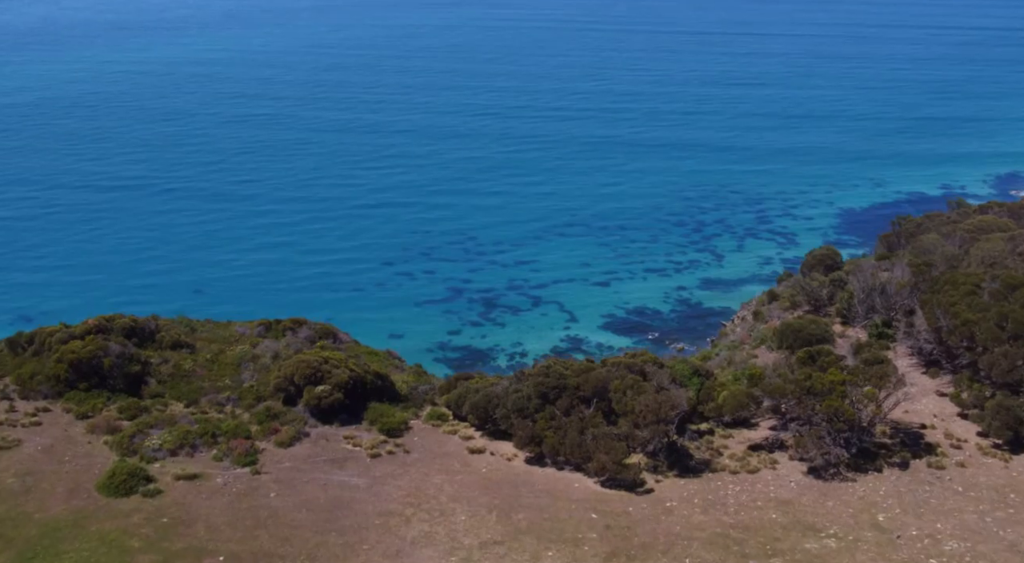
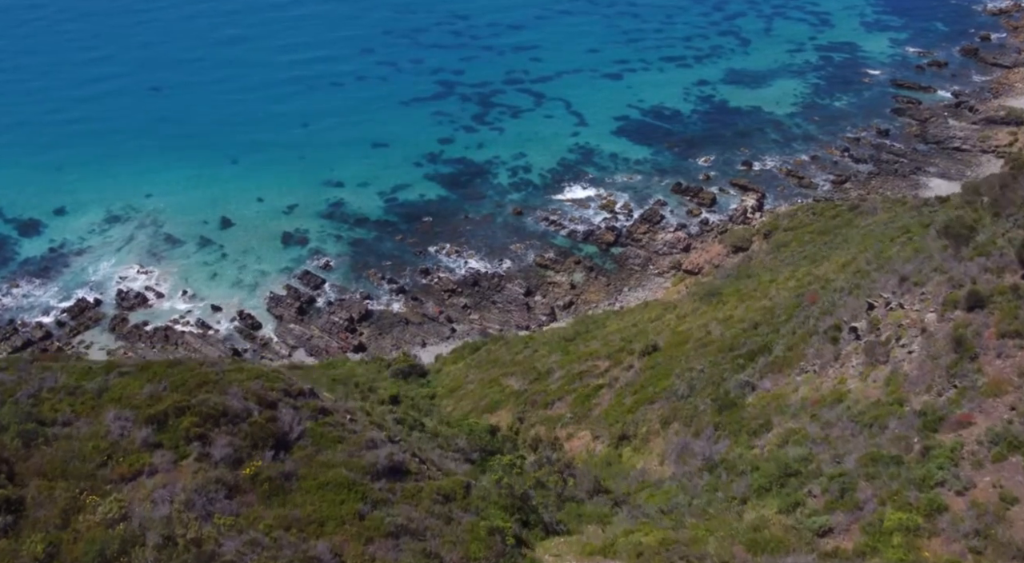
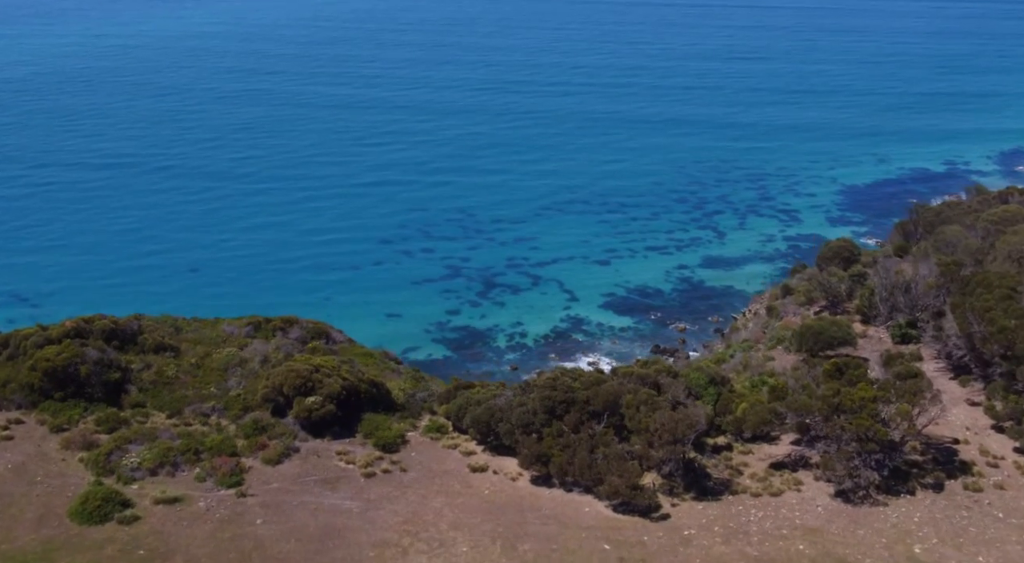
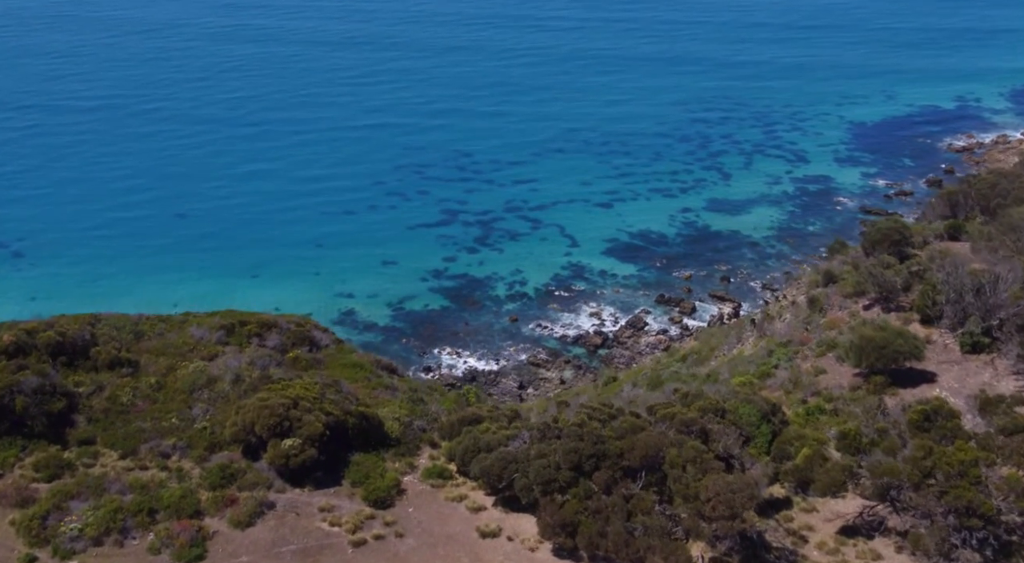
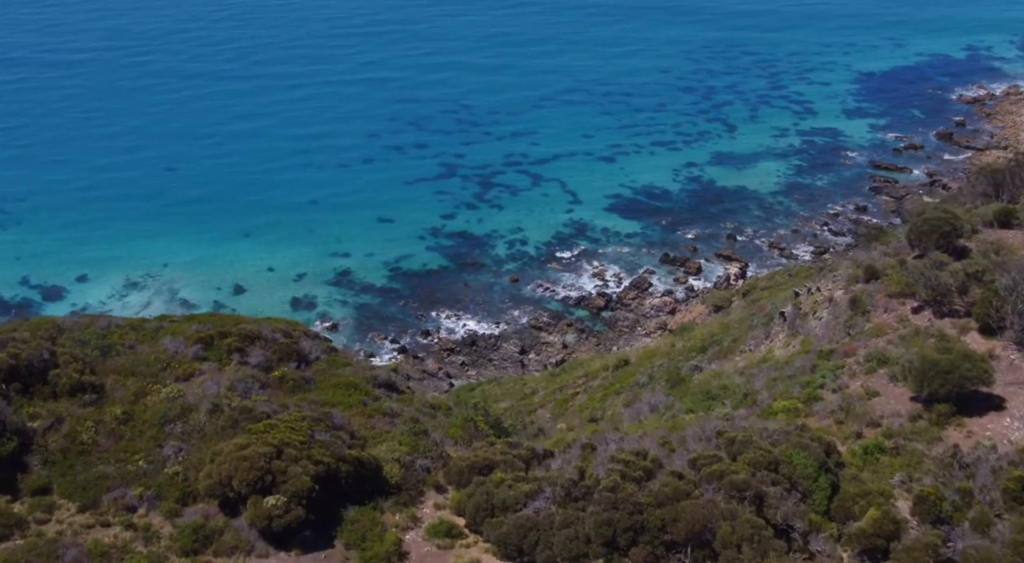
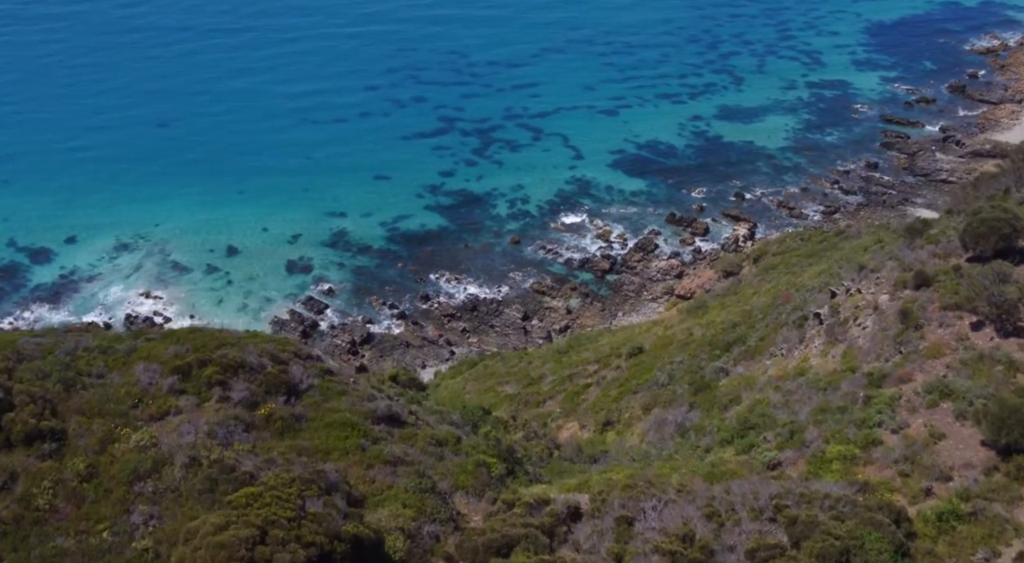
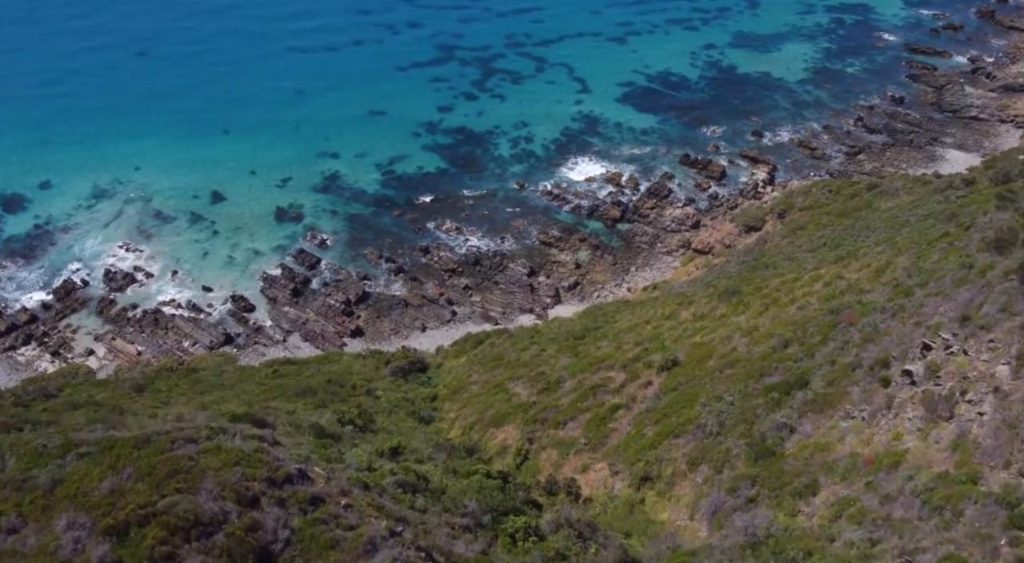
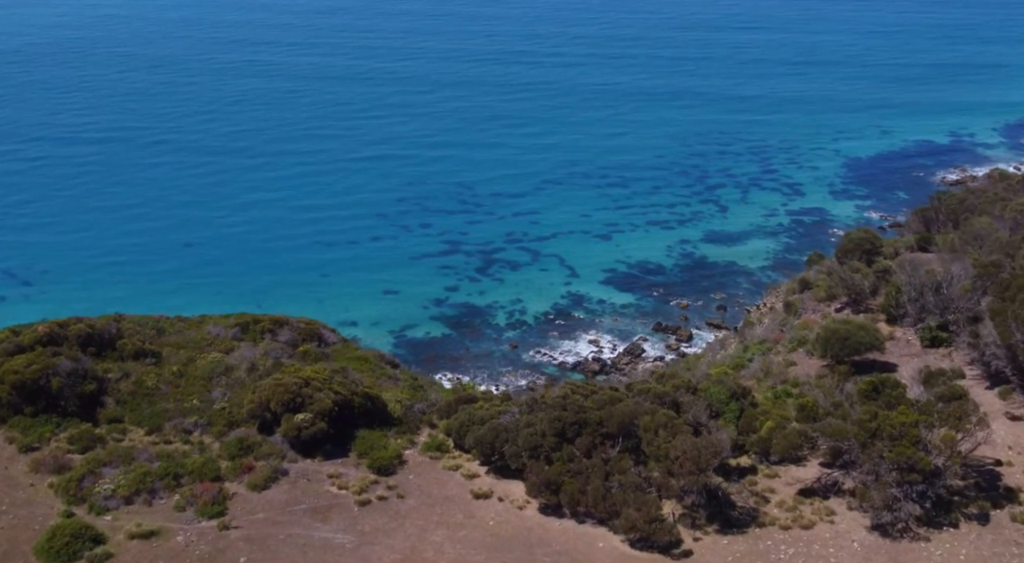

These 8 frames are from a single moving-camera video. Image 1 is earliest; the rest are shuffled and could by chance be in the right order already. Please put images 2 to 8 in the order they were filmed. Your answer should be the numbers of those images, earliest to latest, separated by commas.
3, 8, 4, 5, 6, 2, 7
